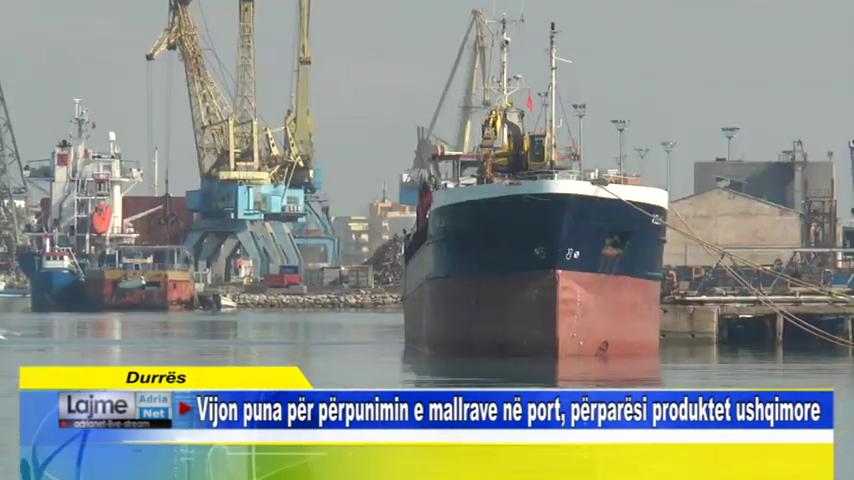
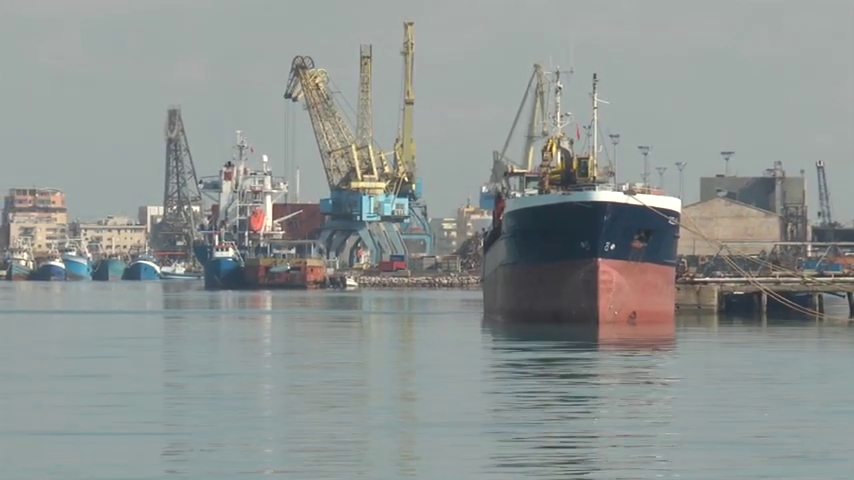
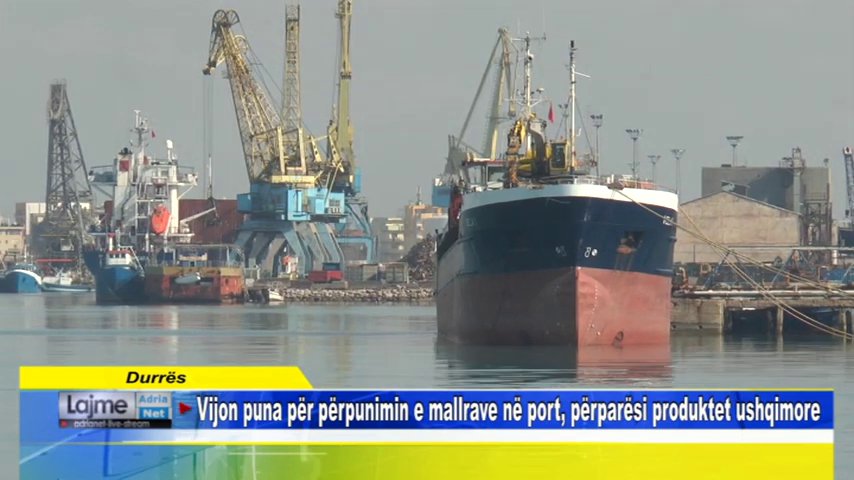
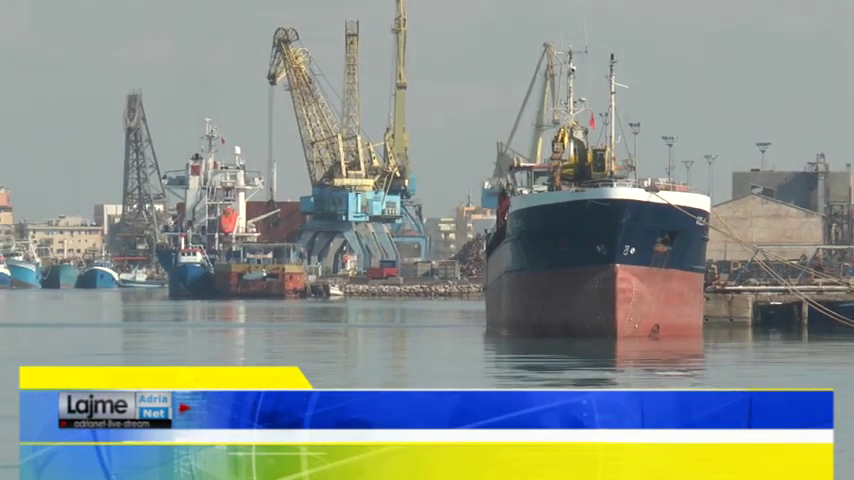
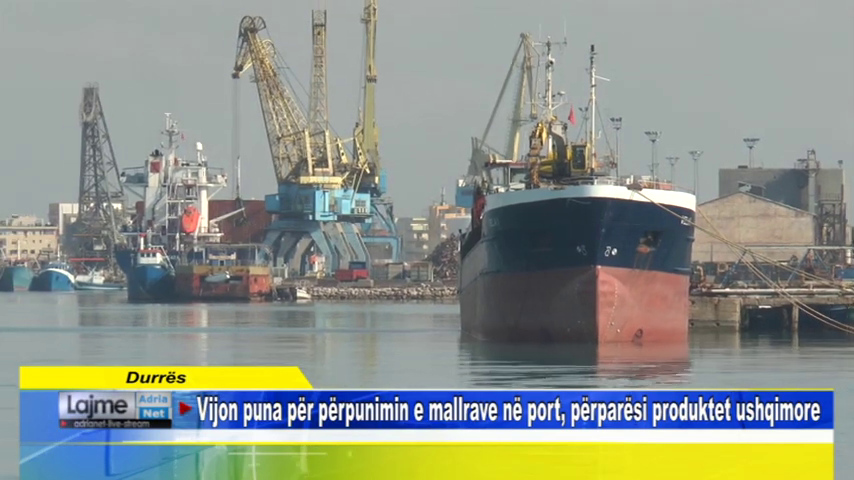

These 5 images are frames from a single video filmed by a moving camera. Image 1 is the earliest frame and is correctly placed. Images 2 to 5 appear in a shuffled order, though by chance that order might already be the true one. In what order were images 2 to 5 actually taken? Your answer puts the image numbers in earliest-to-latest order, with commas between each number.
3, 5, 4, 2
